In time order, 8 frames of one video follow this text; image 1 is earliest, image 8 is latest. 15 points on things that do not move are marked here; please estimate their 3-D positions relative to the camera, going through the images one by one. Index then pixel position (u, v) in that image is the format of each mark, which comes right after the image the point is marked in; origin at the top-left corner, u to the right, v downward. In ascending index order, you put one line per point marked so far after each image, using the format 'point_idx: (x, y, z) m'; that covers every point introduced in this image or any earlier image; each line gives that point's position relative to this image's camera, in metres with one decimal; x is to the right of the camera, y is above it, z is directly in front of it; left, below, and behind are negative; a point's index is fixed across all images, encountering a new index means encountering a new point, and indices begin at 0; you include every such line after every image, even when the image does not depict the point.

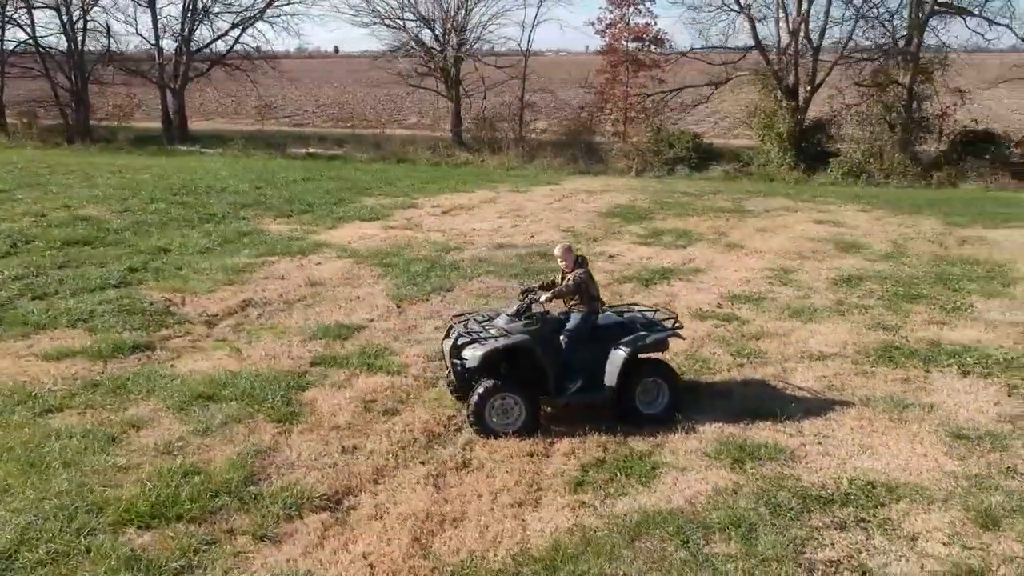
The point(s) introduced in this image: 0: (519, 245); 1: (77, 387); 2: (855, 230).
0: (+0.1, +0.5, +12.2) m
1: (-3.1, -0.7, +7.1) m
2: (+4.6, +0.8, +13.3) m
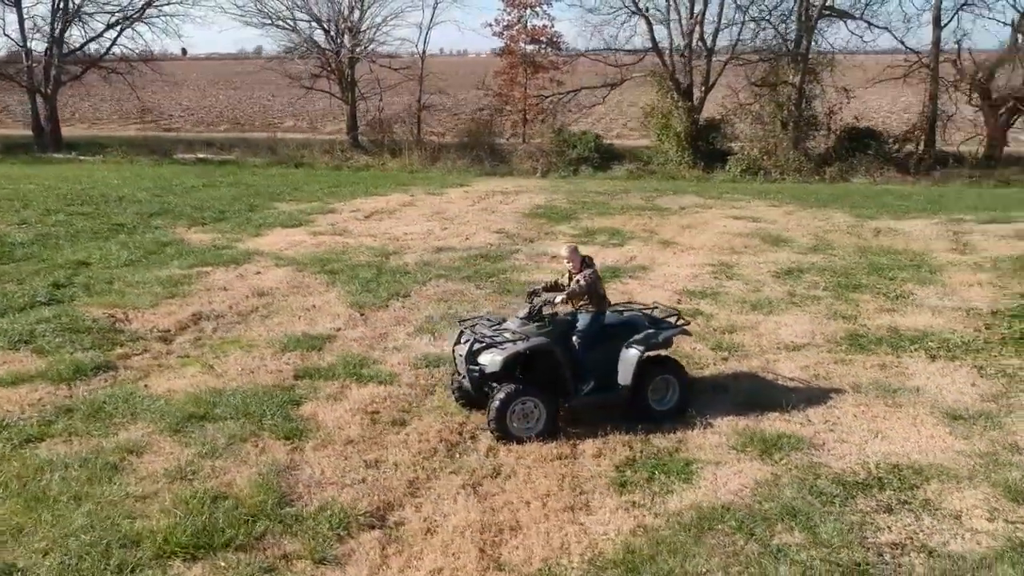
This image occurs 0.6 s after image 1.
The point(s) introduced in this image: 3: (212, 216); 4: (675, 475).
0: (-0.6, +0.5, +12.1) m
1: (-3.1, -0.8, +6.6) m
2: (+3.6, +0.9, +13.8) m
3: (-4.3, +1.0, +14.4) m
4: (+0.9, -1.1, +5.6) m
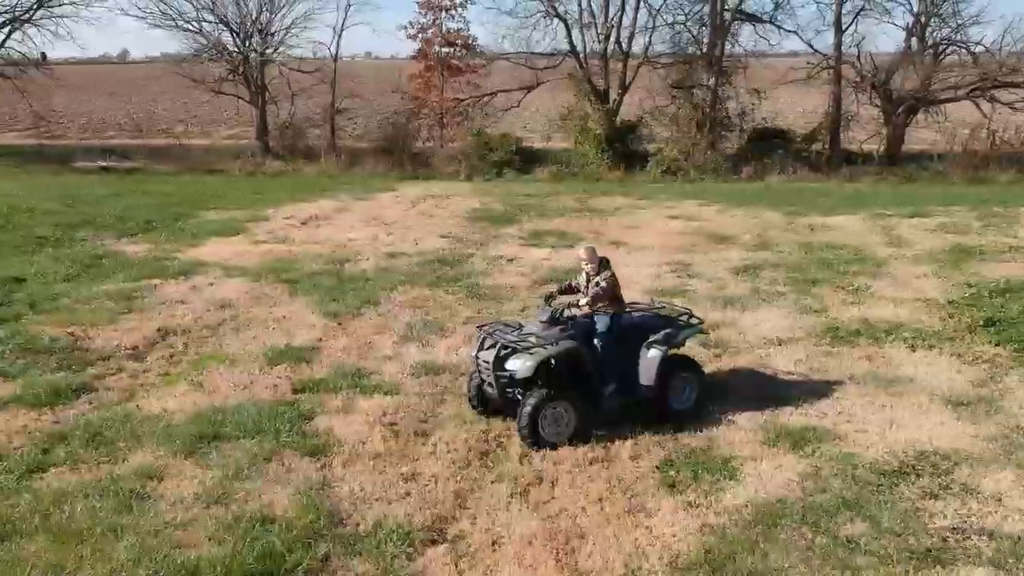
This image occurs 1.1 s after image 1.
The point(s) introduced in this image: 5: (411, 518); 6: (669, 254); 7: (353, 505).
0: (-1.2, +0.4, +11.9) m
1: (-2.9, -0.9, +6.1) m
2: (+2.8, +0.9, +14.1) m
3: (-5.2, +0.9, +13.7) m
4: (+1.2, -1.1, +5.7) m
5: (-0.5, -1.2, +5.2) m
6: (+1.9, +0.4, +11.9) m
7: (-0.8, -1.2, +5.3) m
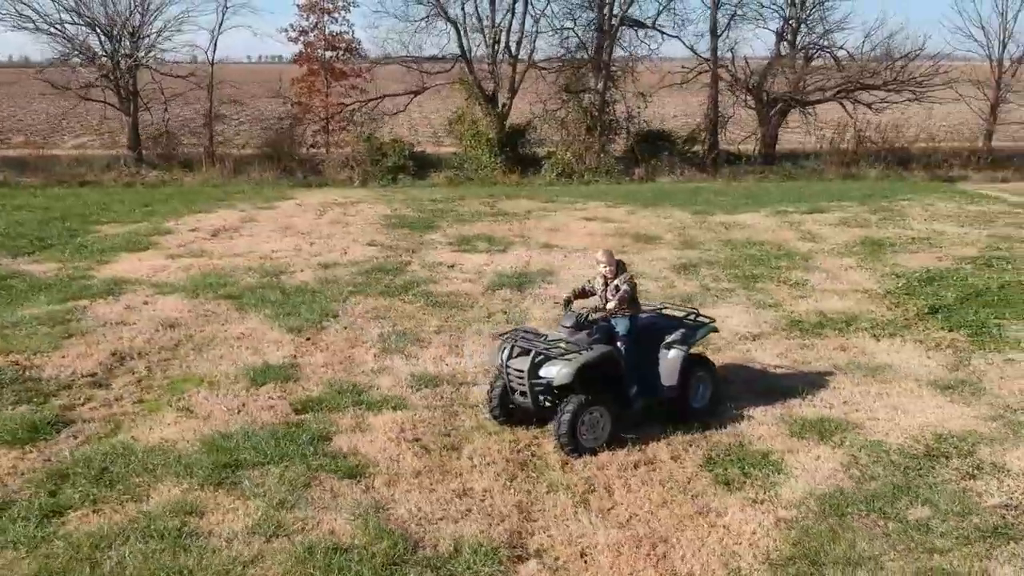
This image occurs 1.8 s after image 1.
0: (-1.9, +0.3, +11.5) m
1: (-2.6, -1.1, +5.6) m
2: (+1.7, +0.9, +14.4) m
3: (-6.1, +0.6, +12.7) m
4: (+1.5, -1.1, +5.8) m
5: (-0.1, -1.3, +5.0) m
6: (+1.1, +0.4, +12.0) m
7: (-0.5, -1.2, +5.1) m
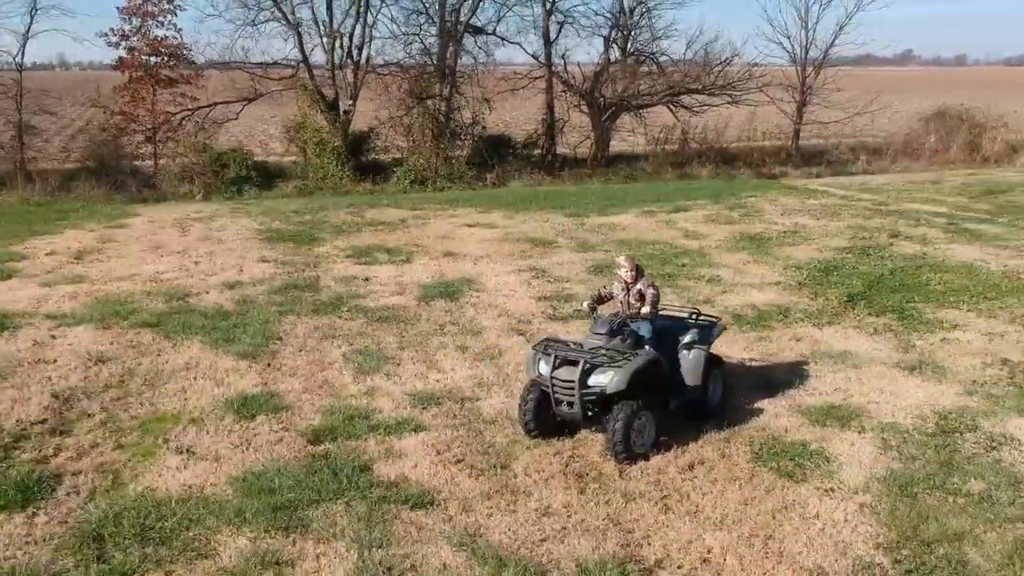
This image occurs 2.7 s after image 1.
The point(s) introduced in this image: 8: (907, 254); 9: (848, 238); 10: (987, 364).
0: (-2.8, +0.1, +10.8) m
1: (-2.1, -1.3, +4.9) m
2: (0.0, +0.9, +14.4) m
3: (-7.2, +0.1, +11.0) m
4: (+1.8, -1.0, +6.0) m
5: (+0.4, -1.3, +4.9) m
6: (0.0, +0.3, +12.0) m
7: (+0.1, -1.3, +4.9) m
8: (+4.9, +0.4, +12.2) m
9: (+4.5, +0.7, +13.3) m
10: (+3.8, -0.6, +7.9) m
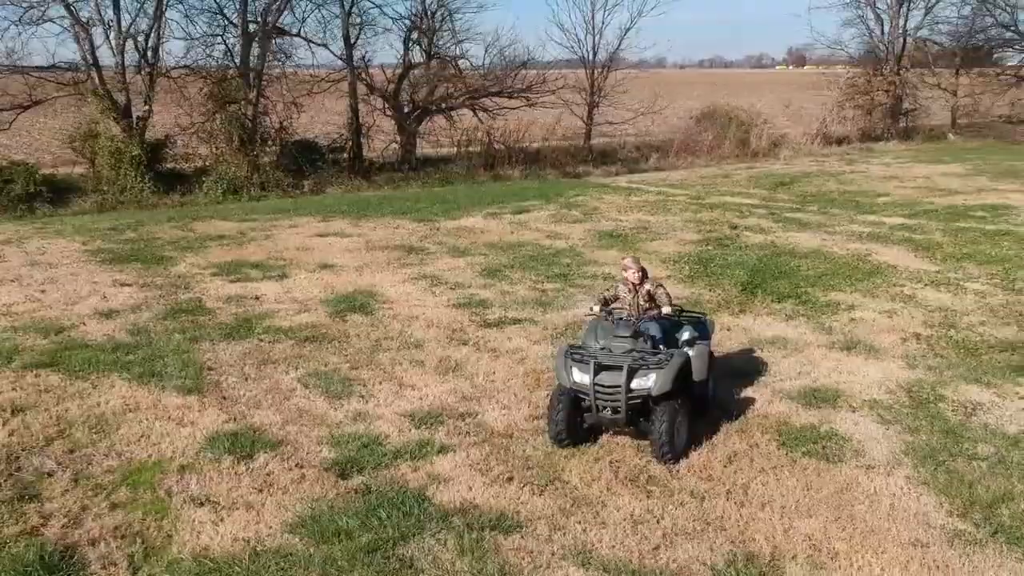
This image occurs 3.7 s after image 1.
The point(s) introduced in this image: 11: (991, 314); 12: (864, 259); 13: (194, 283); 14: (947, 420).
0: (-3.8, -0.2, +9.8) m
1: (-1.4, -1.4, +4.2) m
2: (-2.1, +0.7, +14.0) m
3: (-8.0, -0.4, +8.8) m
4: (+2.1, -1.0, +6.4) m
5: (+1.0, -1.3, +4.9) m
6: (-1.4, +0.2, +11.7) m
7: (+0.7, -1.3, +4.9) m
8: (+3.3, +0.6, +13.1) m
9: (+2.6, +0.8, +14.1) m
10: (+3.4, -0.4, +8.7) m
11: (+4.6, -0.2, +9.4) m
12: (+4.2, +0.4, +12.0) m
13: (-3.5, +0.1, +11.0) m
14: (+2.9, -0.9, +6.6) m
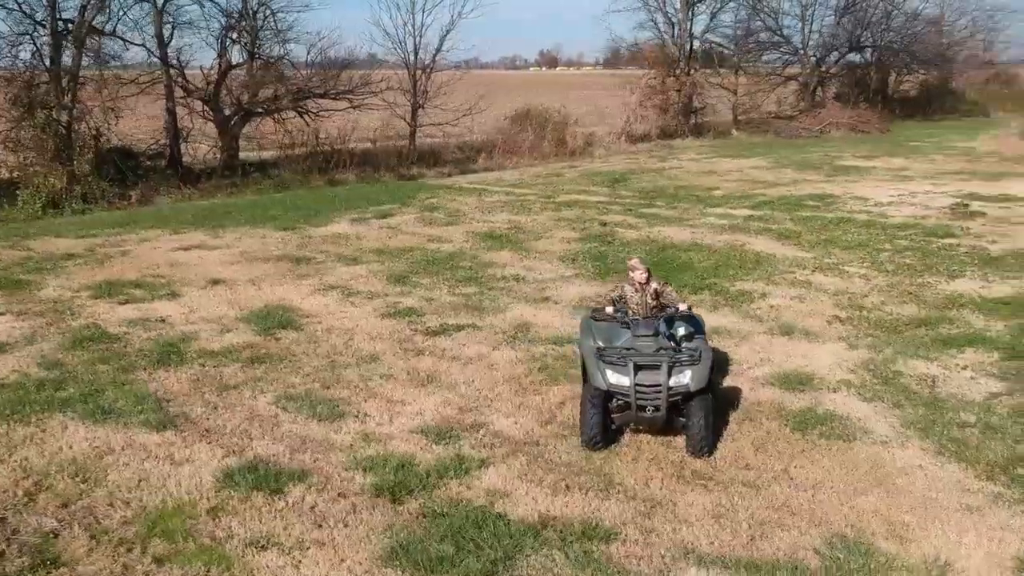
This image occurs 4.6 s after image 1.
0: (-4.3, -0.5, +8.7) m
1: (-0.7, -1.5, +3.9) m
2: (-3.7, +0.5, +13.2) m
3: (-8.2, -0.9, +6.8) m
4: (+2.2, -0.9, +6.8) m
5: (+1.6, -1.3, +5.1) m
6: (-2.4, +0.1, +11.1) m
7: (+1.2, -1.3, +5.0) m
8: (+1.7, +0.7, +13.6) m
9: (+0.8, +0.9, +14.4) m
10: (+3.0, -0.3, +9.3) m
11: (+3.9, -0.1, +10.3) m
12: (+2.9, +0.5, +12.7) m
13: (-4.4, -0.2, +9.9) m
14: (+2.9, -0.8, +7.2) m
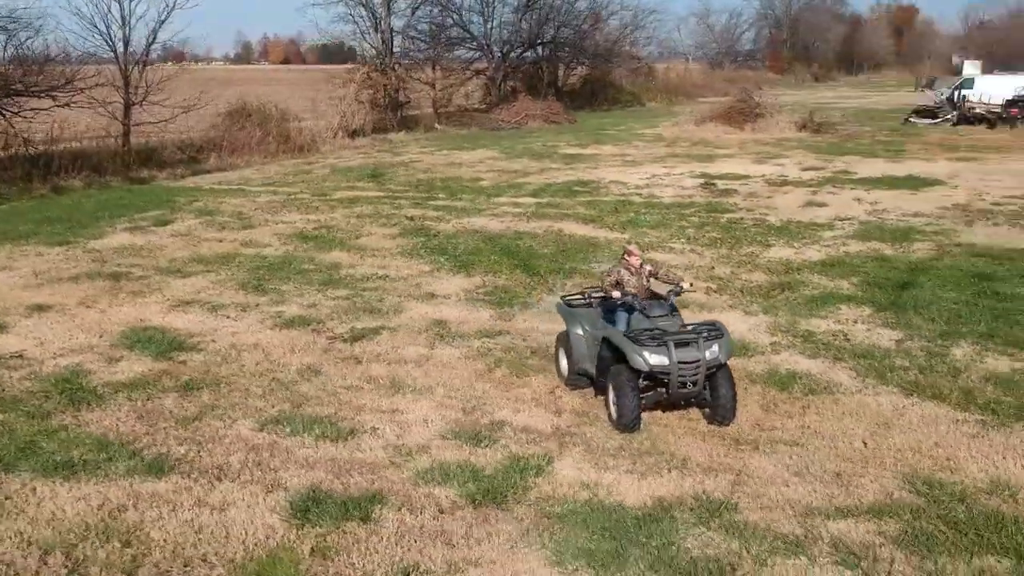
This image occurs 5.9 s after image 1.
0: (-4.6, -0.8, +7.0) m
1: (+0.5, -1.5, +3.7) m
2: (-5.7, +0.2, +11.4) m
3: (-7.6, -1.5, +3.8) m
4: (+2.2, -0.7, +7.4) m
5: (+2.1, -1.1, +5.7) m
6: (-3.7, -0.1, +9.9) m
7: (+1.9, -1.1, +5.4) m
8: (-0.8, +0.8, +13.6) m
9: (-1.9, +0.9, +14.1) m
10: (+2.0, 0.0, +10.1) m
11: (+2.4, +0.3, +11.3) m
12: (+0.7, +0.7, +13.2) m
13: (-5.1, -0.5, +8.1) m
14: (+2.7, -0.5, +8.1) m
